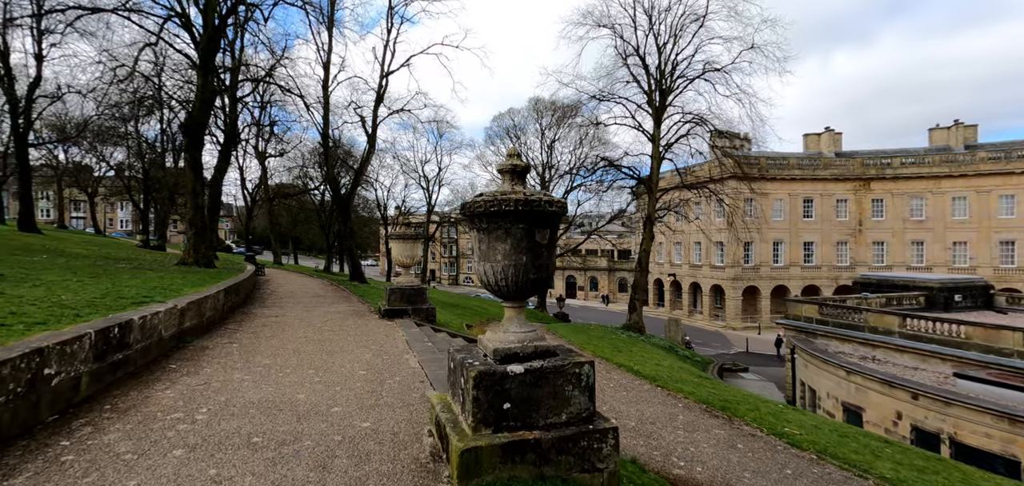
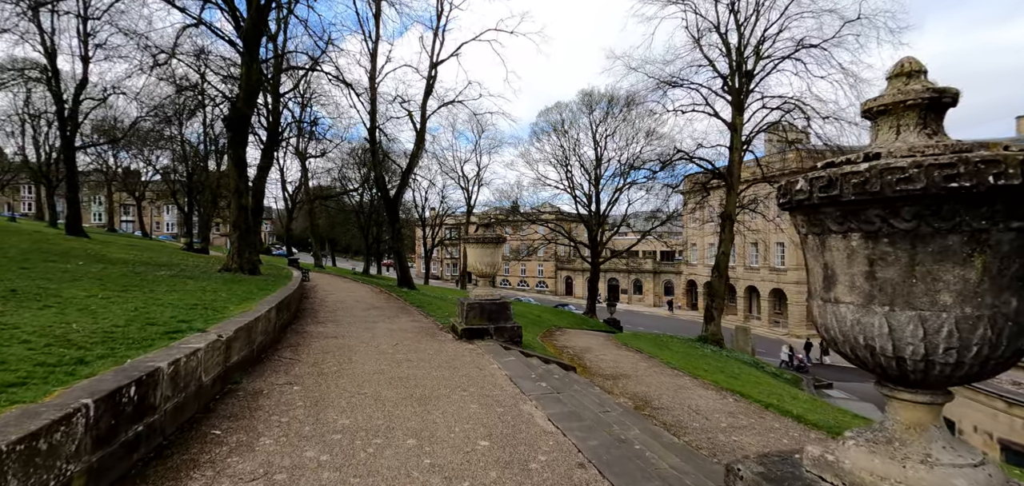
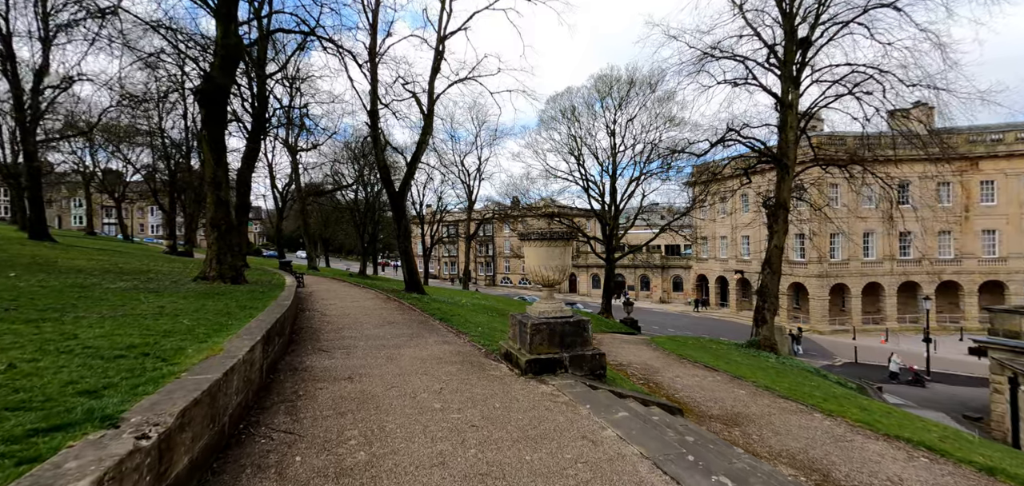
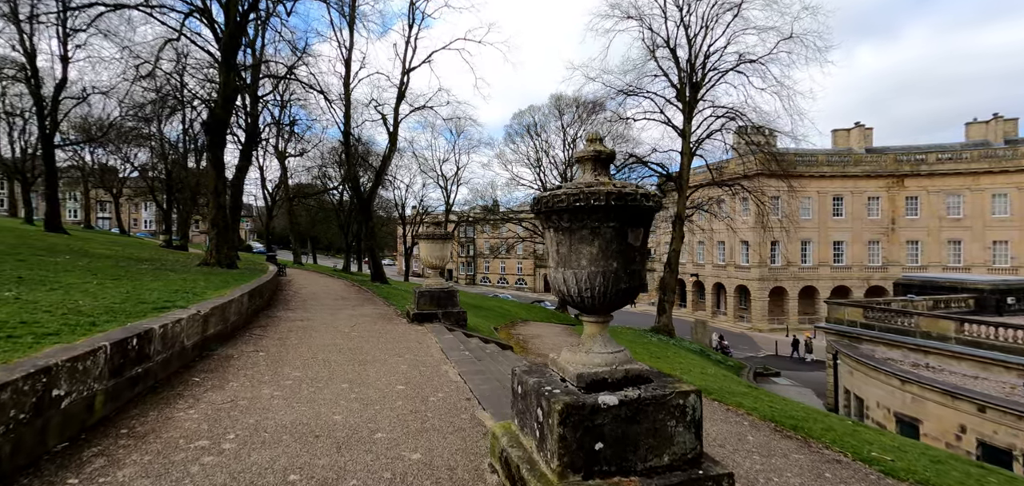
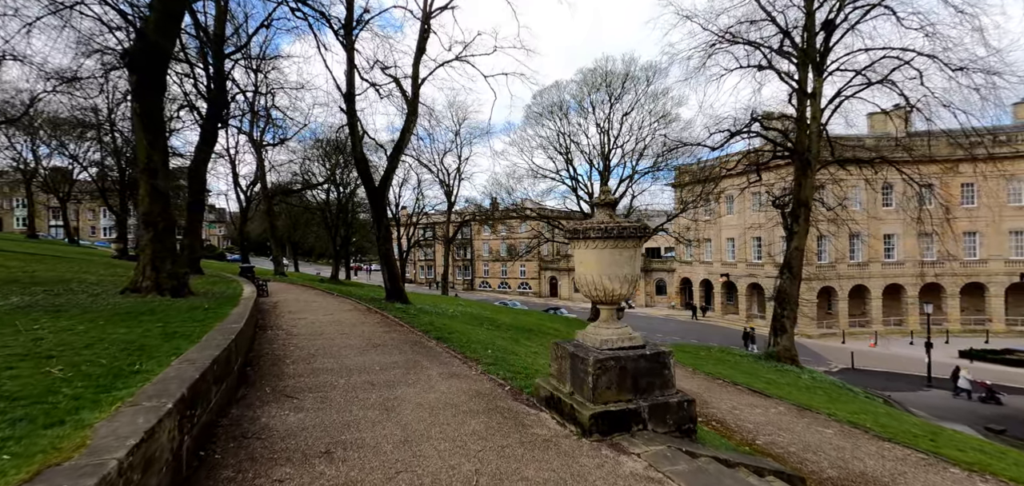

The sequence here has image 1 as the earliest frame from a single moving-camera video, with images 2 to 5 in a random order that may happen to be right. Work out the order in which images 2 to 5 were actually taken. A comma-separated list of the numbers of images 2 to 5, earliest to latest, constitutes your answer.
4, 2, 3, 5
